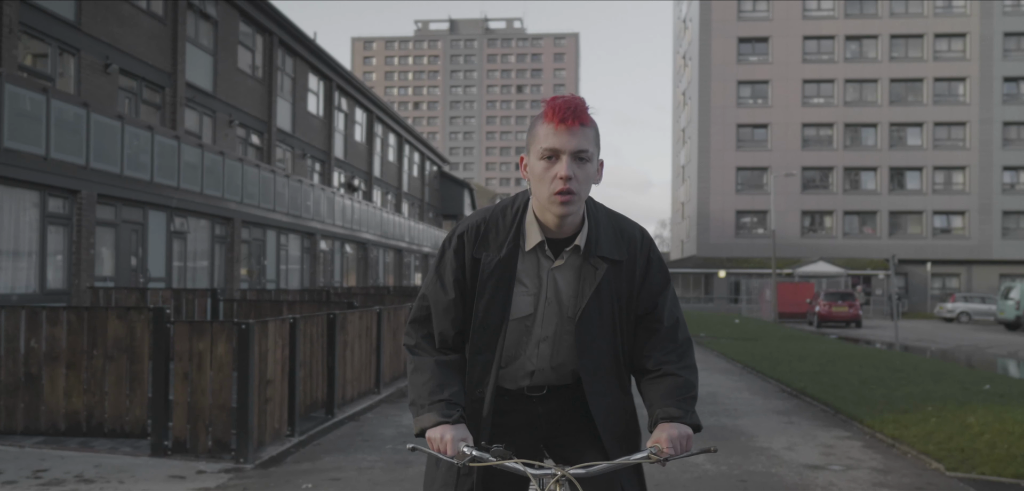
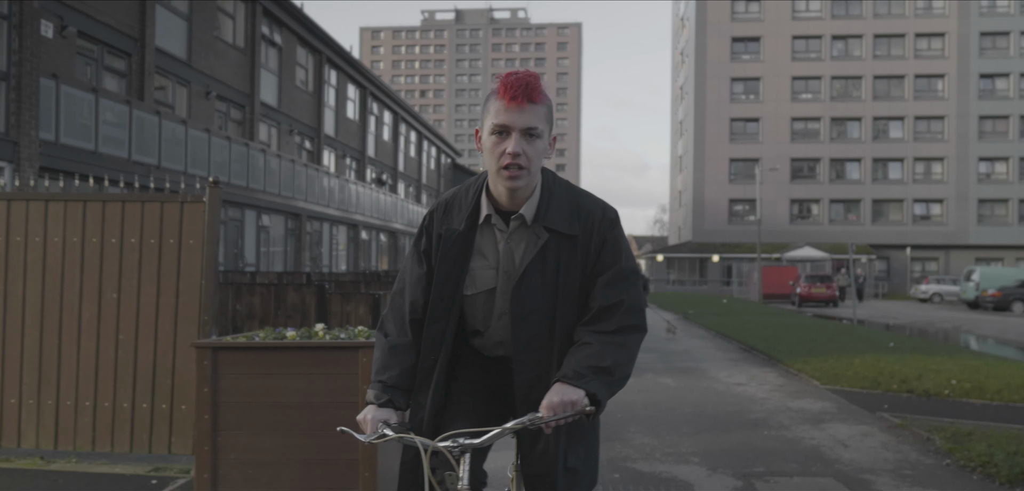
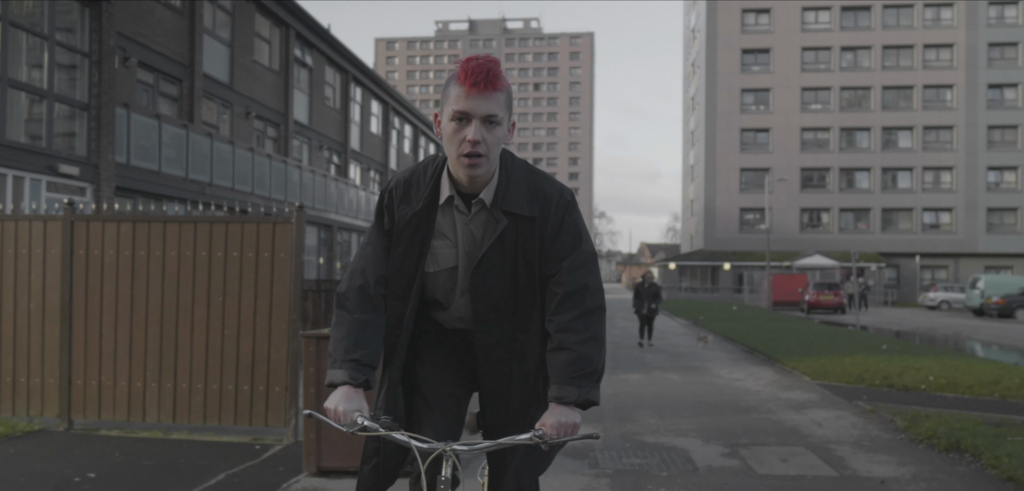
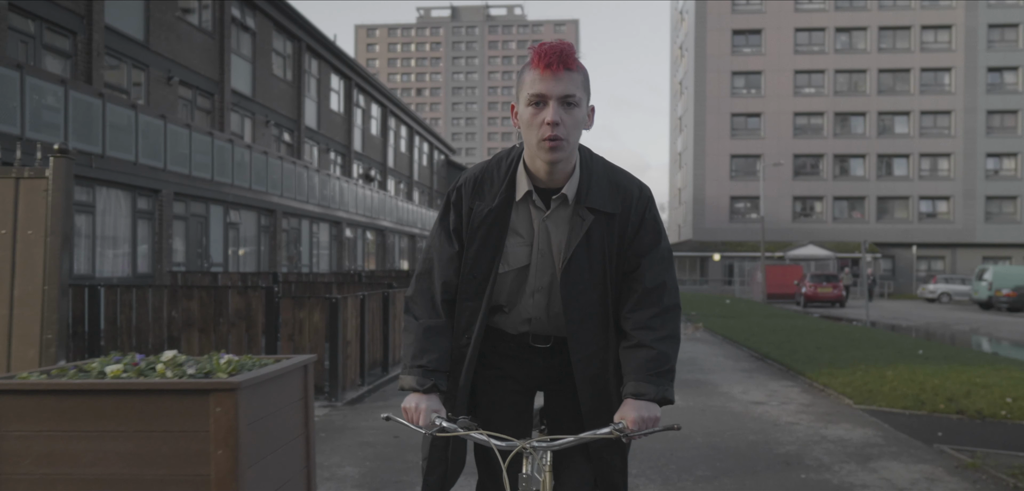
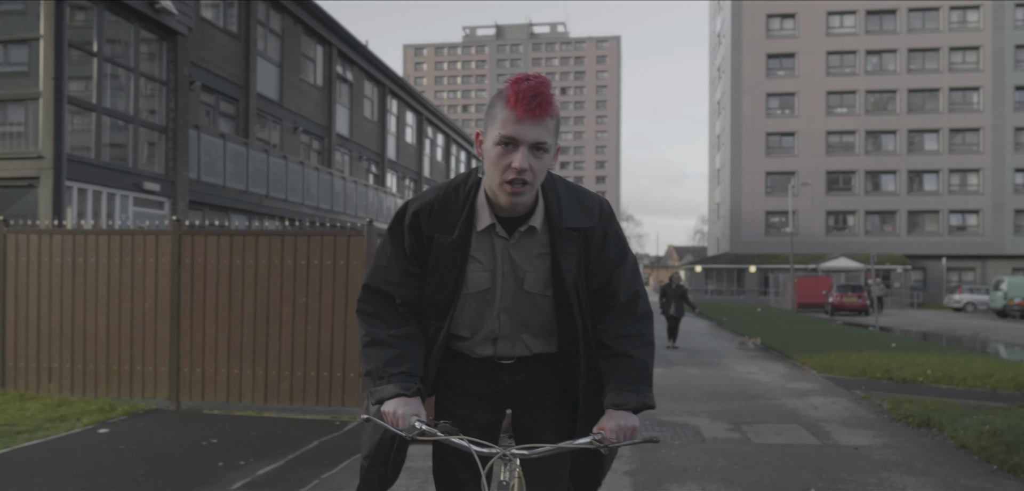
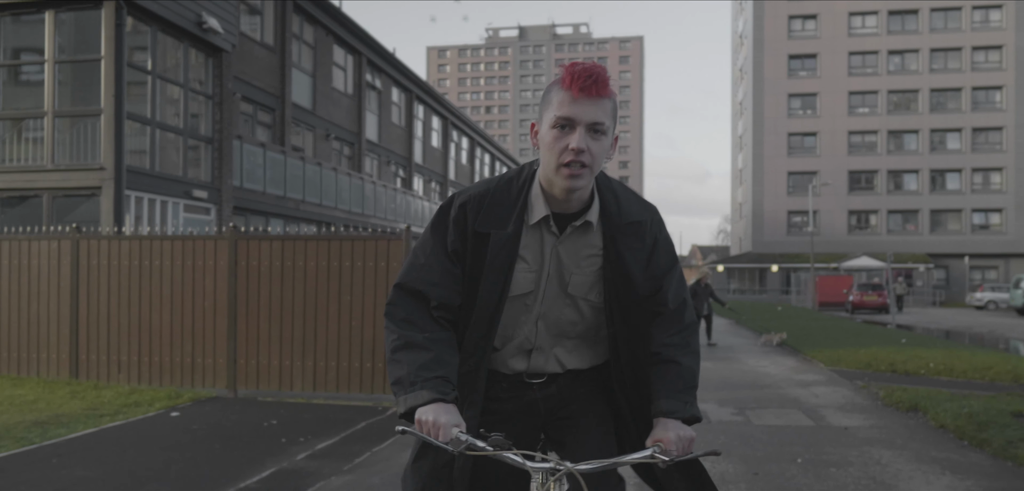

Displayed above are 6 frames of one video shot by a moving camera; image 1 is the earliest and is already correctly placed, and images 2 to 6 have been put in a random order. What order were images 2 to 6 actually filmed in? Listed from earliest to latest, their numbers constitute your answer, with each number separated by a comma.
4, 2, 3, 5, 6
